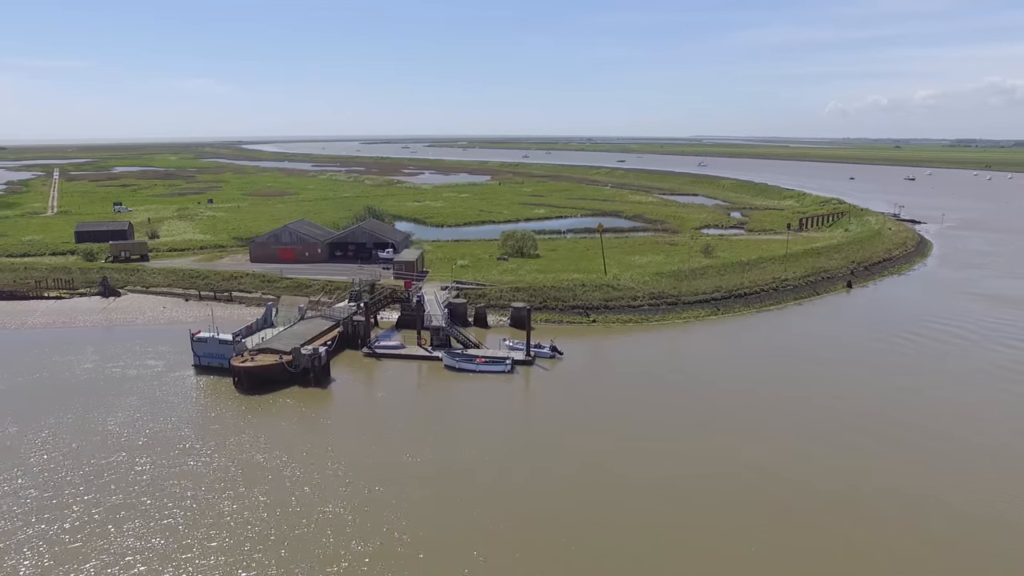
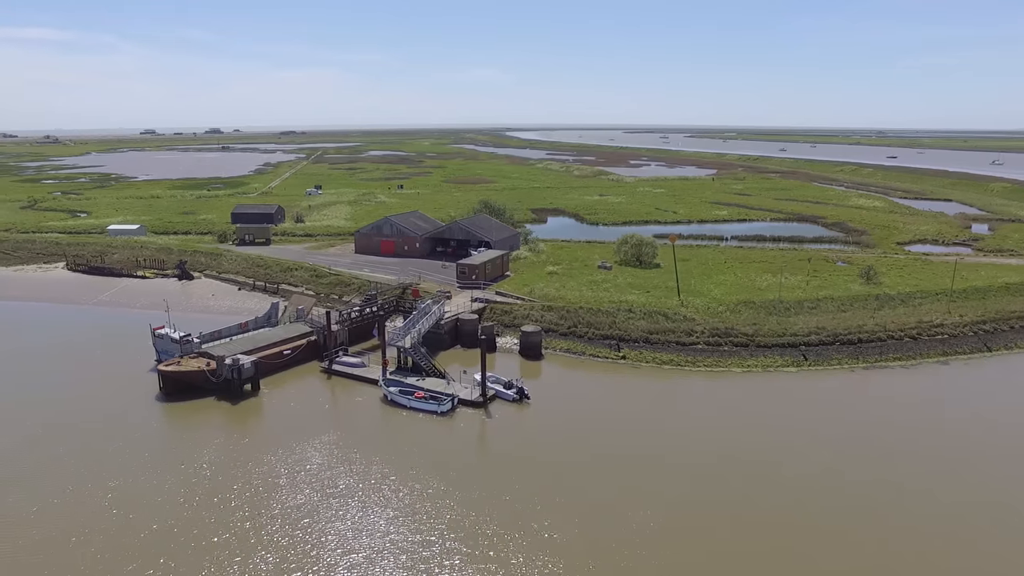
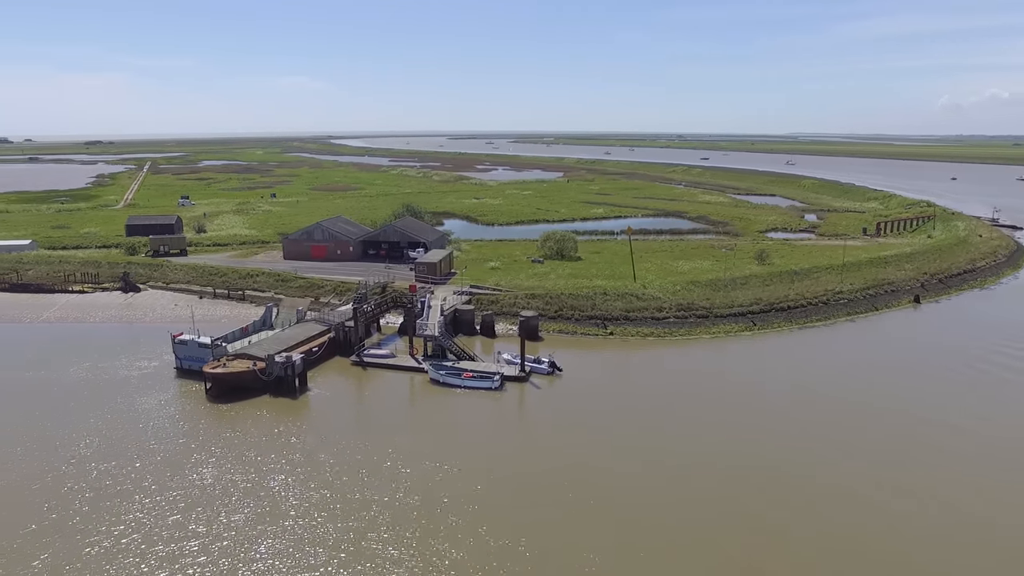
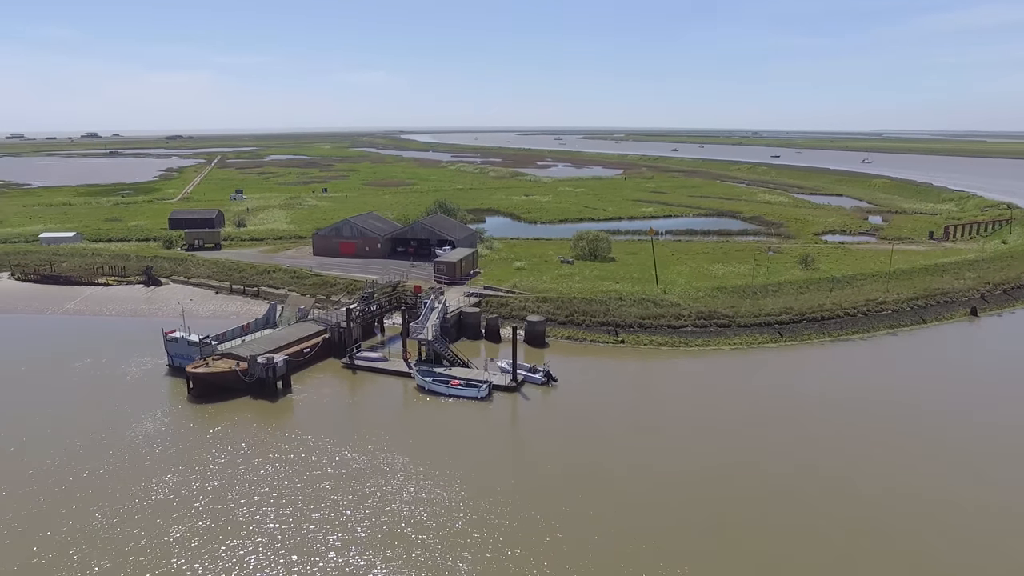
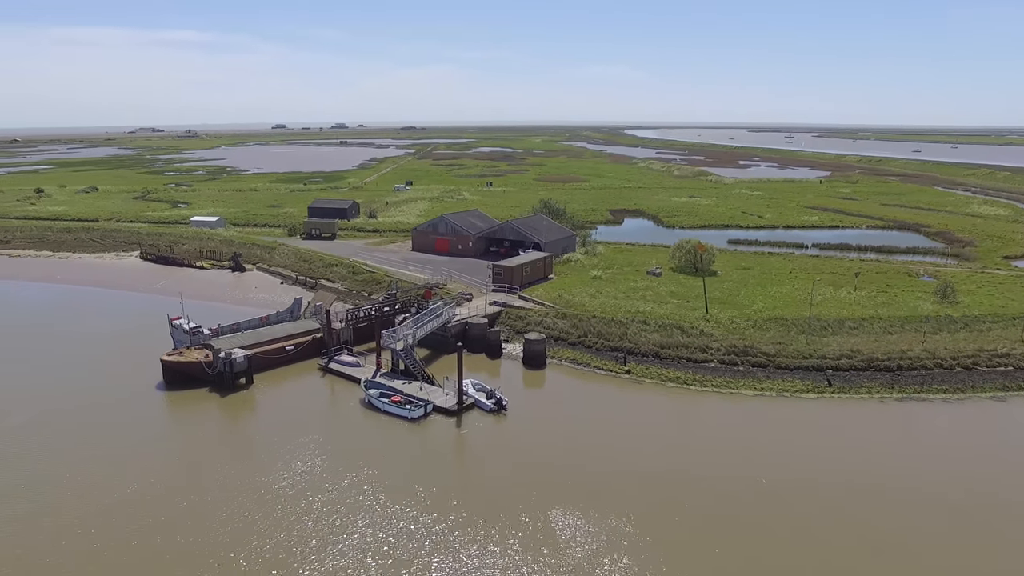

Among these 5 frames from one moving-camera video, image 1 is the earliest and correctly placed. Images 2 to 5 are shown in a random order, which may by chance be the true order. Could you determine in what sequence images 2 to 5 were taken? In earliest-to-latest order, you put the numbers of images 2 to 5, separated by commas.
3, 4, 2, 5
